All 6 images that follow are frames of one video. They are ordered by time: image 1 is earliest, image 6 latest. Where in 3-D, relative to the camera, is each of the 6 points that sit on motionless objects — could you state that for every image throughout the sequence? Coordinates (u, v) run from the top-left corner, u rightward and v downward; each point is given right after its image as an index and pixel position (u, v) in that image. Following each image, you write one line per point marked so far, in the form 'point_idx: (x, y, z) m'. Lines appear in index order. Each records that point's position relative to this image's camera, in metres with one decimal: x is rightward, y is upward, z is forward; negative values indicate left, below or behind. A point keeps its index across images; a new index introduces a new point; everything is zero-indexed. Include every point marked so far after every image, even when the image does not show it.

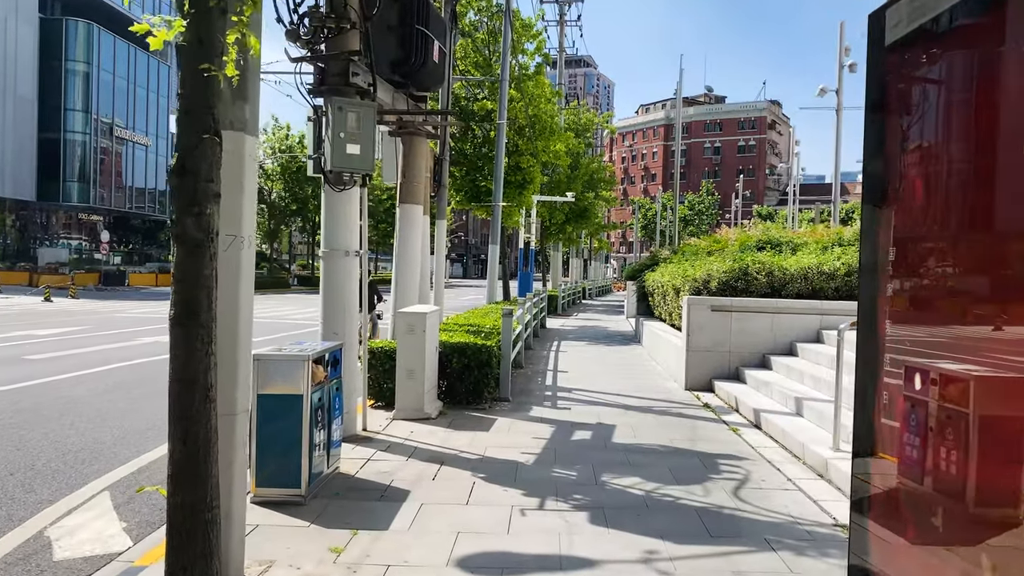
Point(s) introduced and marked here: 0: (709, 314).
0: (+2.6, -0.3, +10.4) m
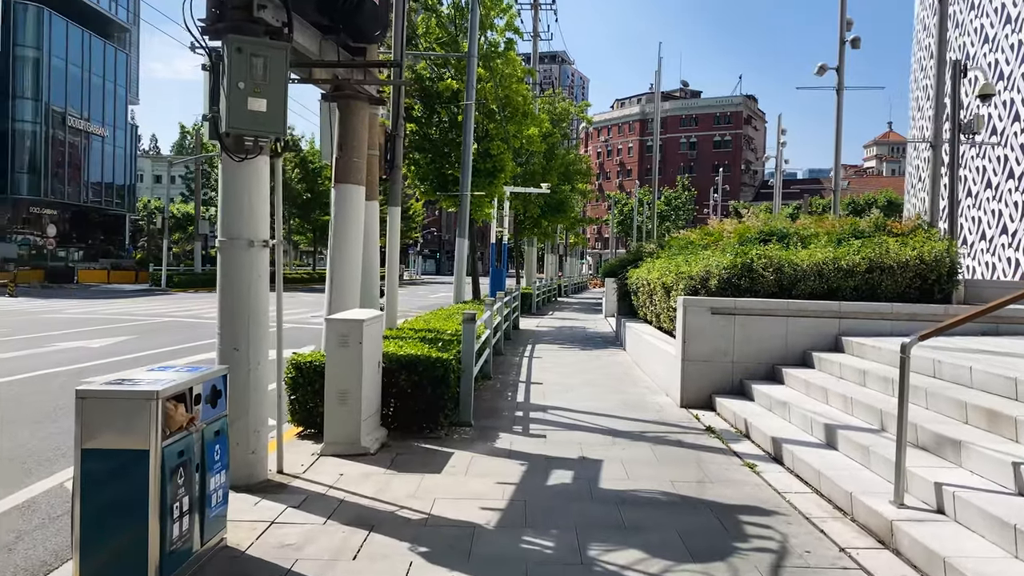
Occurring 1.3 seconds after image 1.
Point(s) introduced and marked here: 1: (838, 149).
0: (+2.2, -0.3, +8.8) m
1: (+6.2, +2.6, +15.1) m
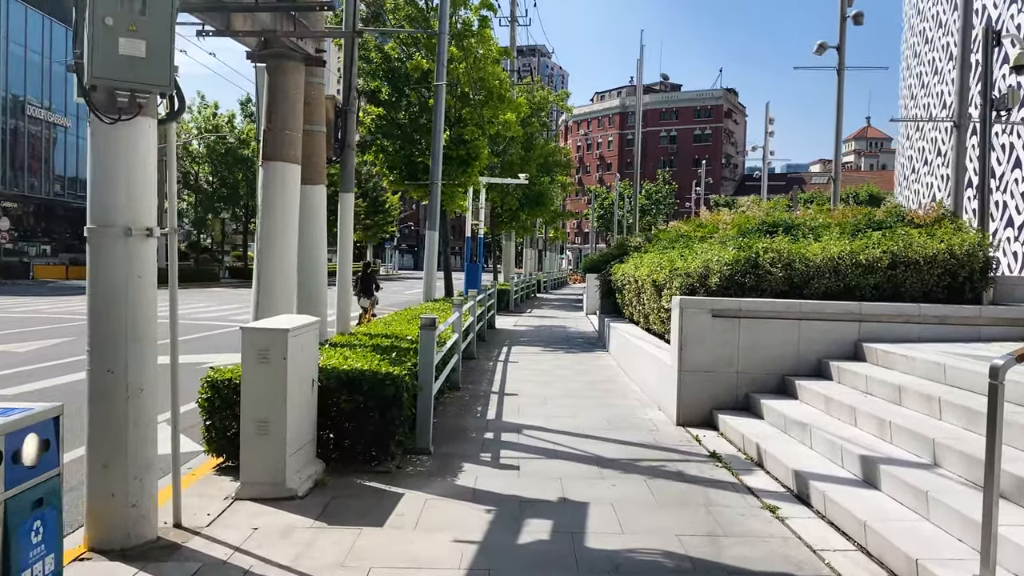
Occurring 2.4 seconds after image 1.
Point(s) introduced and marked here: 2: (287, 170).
0: (+1.9, -0.3, +7.5) m
1: (+5.7, +2.7, +13.9) m
2: (-1.8, +0.9, +6.3) m
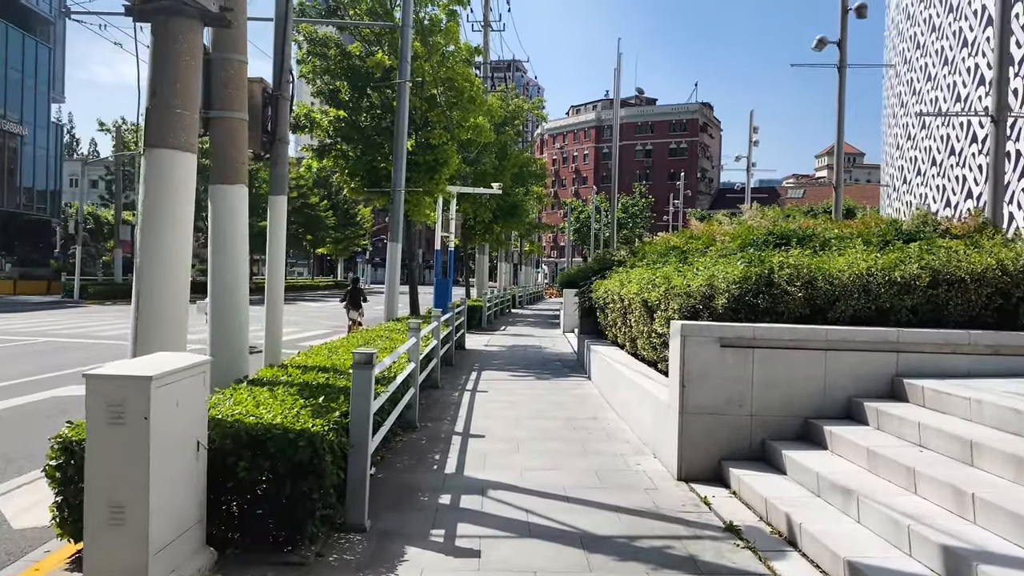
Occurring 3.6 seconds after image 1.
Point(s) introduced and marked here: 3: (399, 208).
0: (+1.6, -0.5, +6.2) m
1: (+5.2, +2.4, +12.7) m
2: (-2.0, +0.8, +4.9) m
3: (-2.1, +1.5, +14.6) m
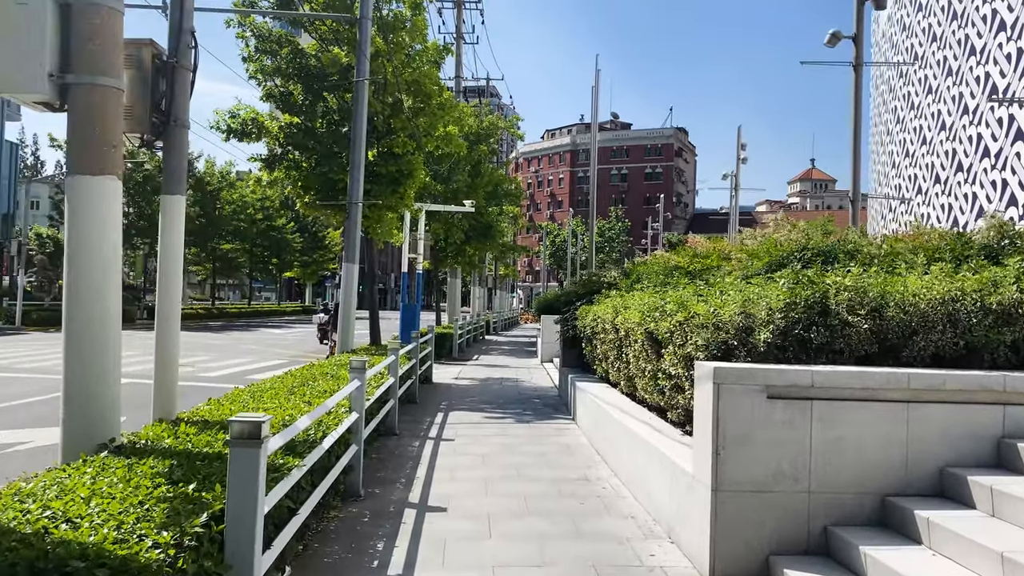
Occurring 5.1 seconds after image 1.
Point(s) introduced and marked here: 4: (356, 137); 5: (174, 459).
0: (+1.4, -0.7, +4.5) m
1: (+4.9, +2.0, +11.2) m
2: (-2.2, +0.6, +3.1) m
3: (-2.5, +1.0, +12.9) m
4: (-2.5, +2.4, +12.6) m
5: (-1.8, -0.9, +4.2) m
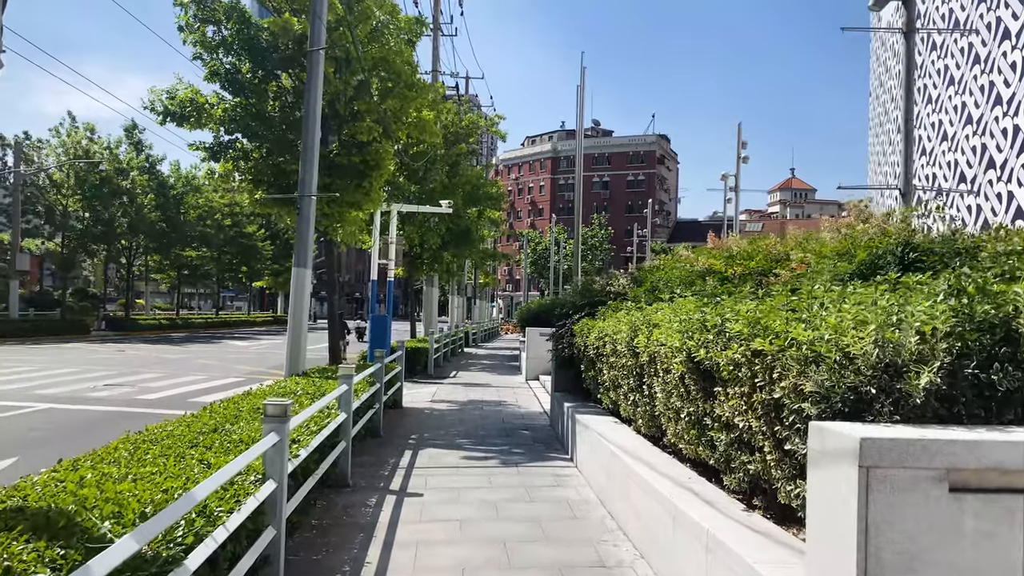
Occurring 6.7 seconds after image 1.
0: (+1.4, -0.7, +2.6) m
1: (+4.7, +1.9, +9.5) m
2: (-2.1, +0.6, +1.1) m
3: (-2.8, +0.9, +10.9) m
4: (-2.7, +2.3, +10.7) m
5: (-1.8, -0.9, +2.2) m
